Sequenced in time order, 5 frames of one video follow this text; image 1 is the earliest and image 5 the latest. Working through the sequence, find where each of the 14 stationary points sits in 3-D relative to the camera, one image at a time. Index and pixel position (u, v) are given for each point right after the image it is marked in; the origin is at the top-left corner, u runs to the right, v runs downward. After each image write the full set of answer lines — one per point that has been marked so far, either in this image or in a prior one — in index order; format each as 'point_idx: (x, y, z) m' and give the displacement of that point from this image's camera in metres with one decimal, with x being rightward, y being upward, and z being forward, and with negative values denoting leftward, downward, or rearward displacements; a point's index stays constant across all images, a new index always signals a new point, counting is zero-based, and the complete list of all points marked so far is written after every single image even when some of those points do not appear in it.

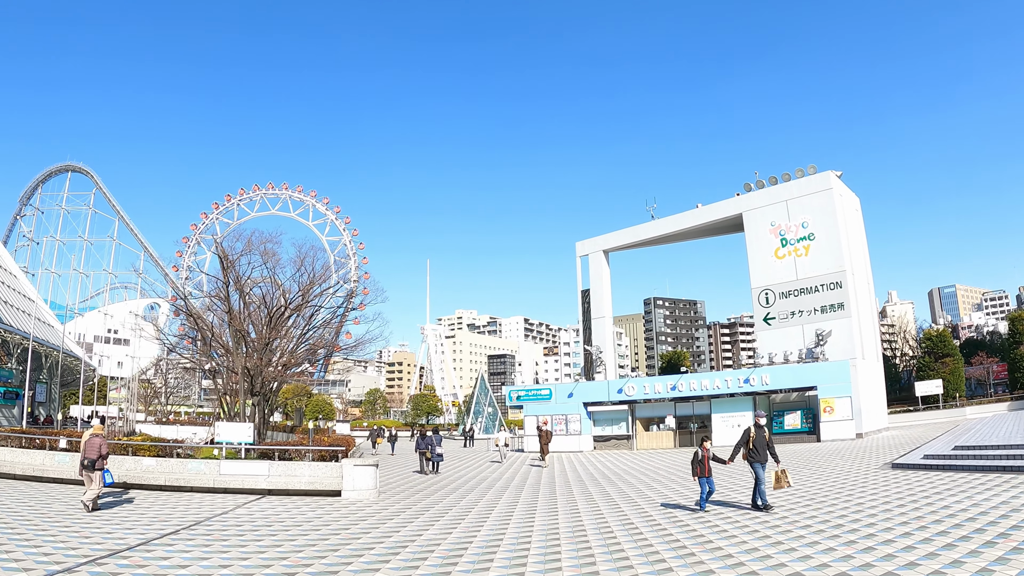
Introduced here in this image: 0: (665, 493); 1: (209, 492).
0: (+4.3, -5.5, +19.5) m
1: (-5.6, -3.7, +12.7) m
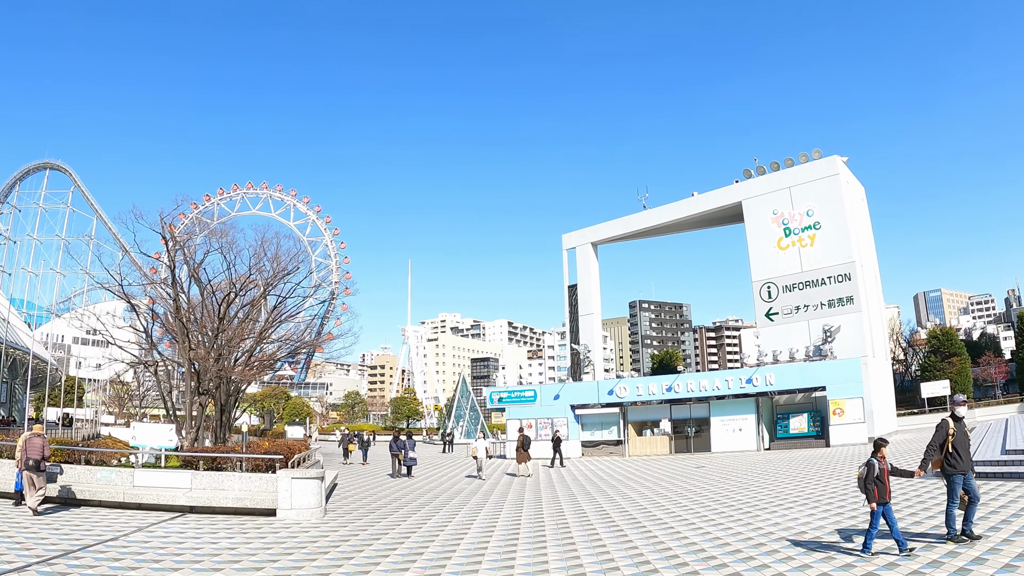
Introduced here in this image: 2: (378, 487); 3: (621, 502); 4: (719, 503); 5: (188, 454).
0: (+3.8, -5.2, +17.4) m
1: (-5.9, -3.3, +10.4) m
2: (-3.5, -5.2, +18.5) m
3: (+2.7, -5.1, +17.2) m
4: (+5.0, -5.0, +16.6) m
5: (-4.9, -2.5, +10.4) m
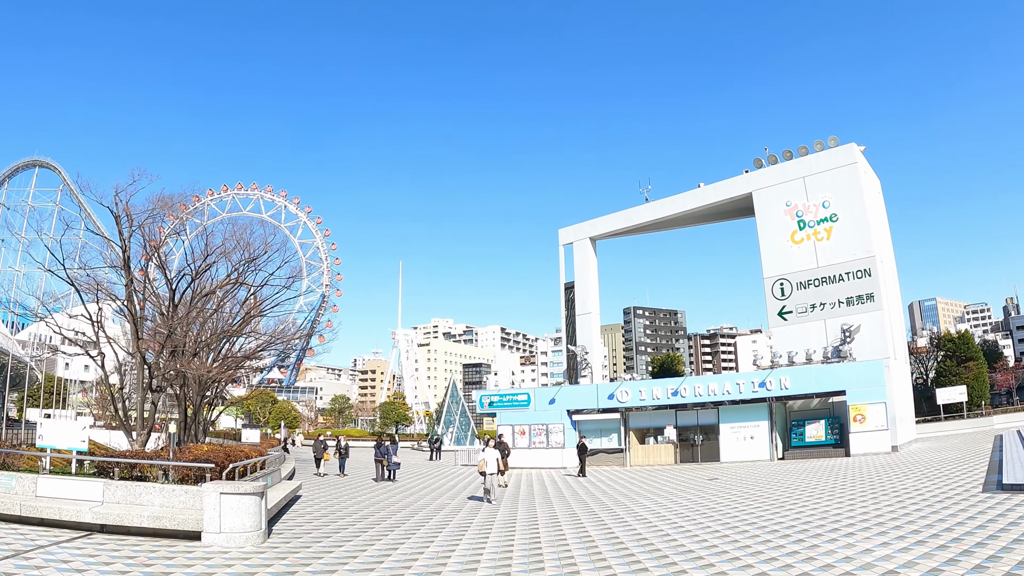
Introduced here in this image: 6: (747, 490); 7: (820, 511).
0: (+3.6, -4.9, +15.4) m
1: (-6.0, -2.9, +8.4) m
2: (-3.7, -4.9, +16.5) m
3: (+2.5, -4.9, +15.3) m
4: (+4.8, -4.7, +14.7) m
5: (-5.0, -2.1, +8.5) m
6: (+6.1, -5.2, +18.0) m
7: (+6.3, -4.5, +14.3) m
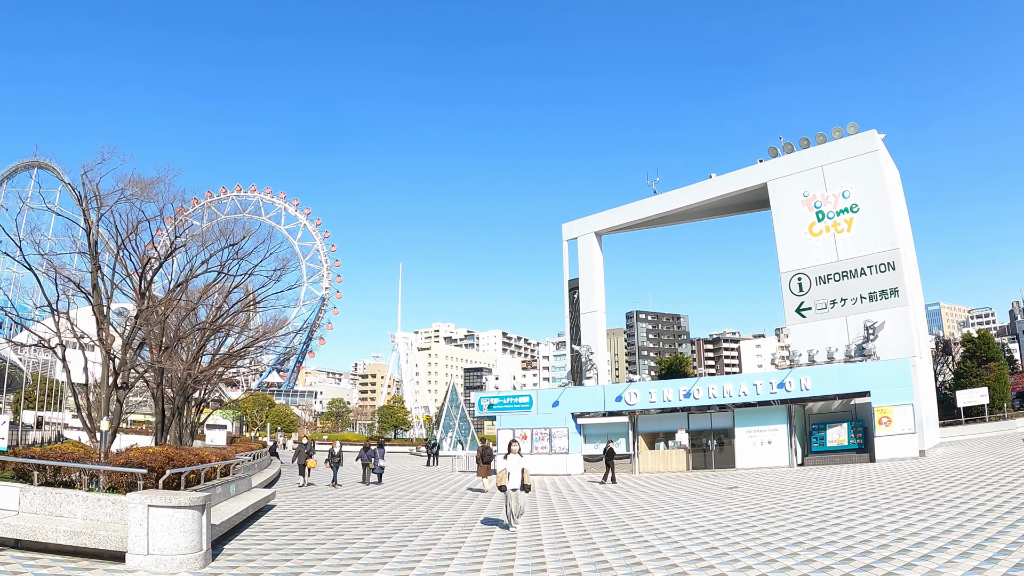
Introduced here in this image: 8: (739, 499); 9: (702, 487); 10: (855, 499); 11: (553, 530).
0: (+3.6, -4.7, +14.0) m
1: (-6.0, -2.6, +7.0) m
2: (-3.7, -4.7, +15.1) m
3: (+2.6, -4.6, +13.9) m
4: (+4.8, -4.5, +13.3) m
5: (-5.0, -1.8, +7.1) m
6: (+6.1, -5.0, +16.5) m
7: (+6.3, -4.3, +12.8) m
8: (+5.4, -5.0, +16.5) m
9: (+5.0, -5.3, +18.6) m
10: (+7.6, -4.7, +15.4) m
11: (+0.7, -4.1, +11.6) m
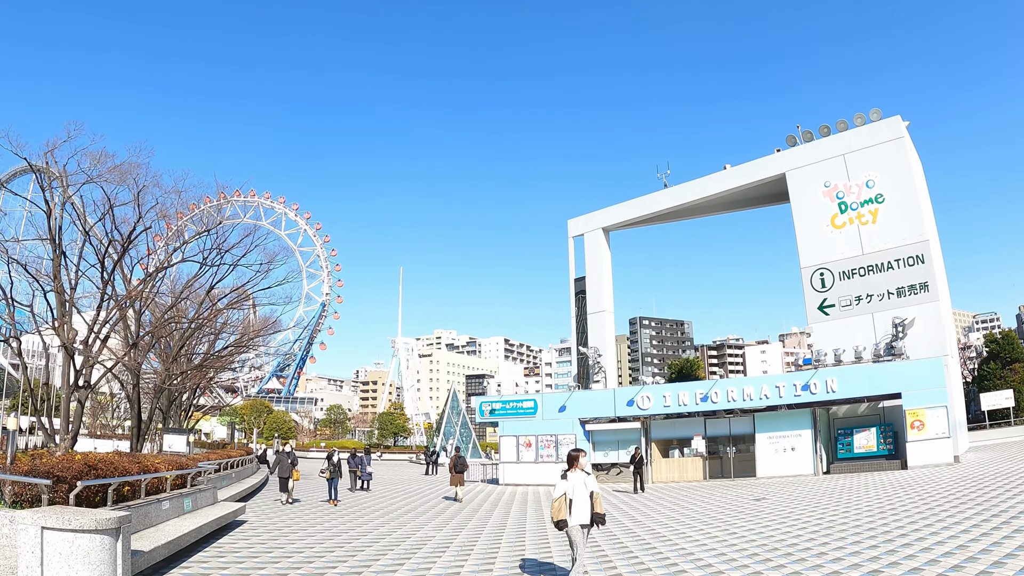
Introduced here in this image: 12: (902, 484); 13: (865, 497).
0: (+3.7, -4.5, +12.6) m
1: (-5.9, -2.3, +5.6) m
2: (-3.6, -4.5, +13.7) m
3: (+2.6, -4.4, +12.5) m
4: (+4.9, -4.3, +11.9) m
5: (-4.9, -1.5, +5.7) m
6: (+6.2, -4.8, +15.1) m
7: (+6.4, -4.0, +11.4) m
8: (+5.5, -4.8, +15.0) m
9: (+5.1, -5.2, +17.2) m
10: (+7.7, -4.5, +14.0) m
11: (+0.8, -3.9, +10.2) m
12: (+9.3, -4.7, +16.6) m
13: (+8.0, -4.8, +15.7) m
